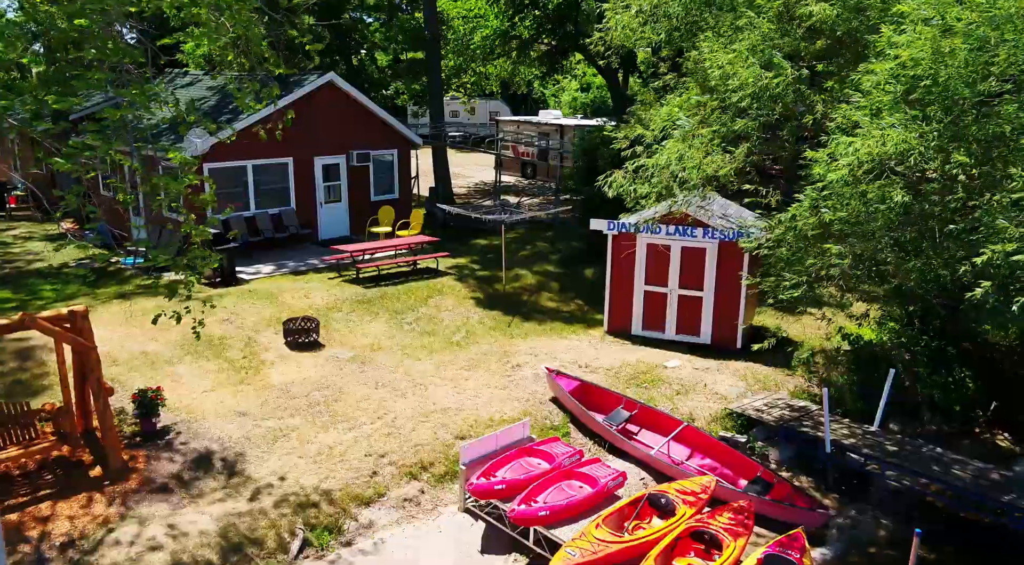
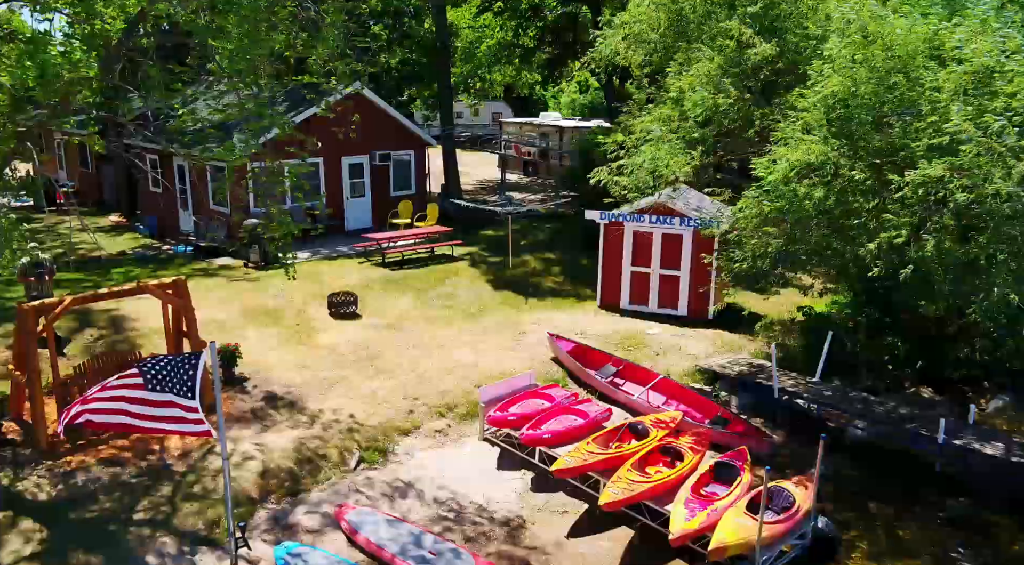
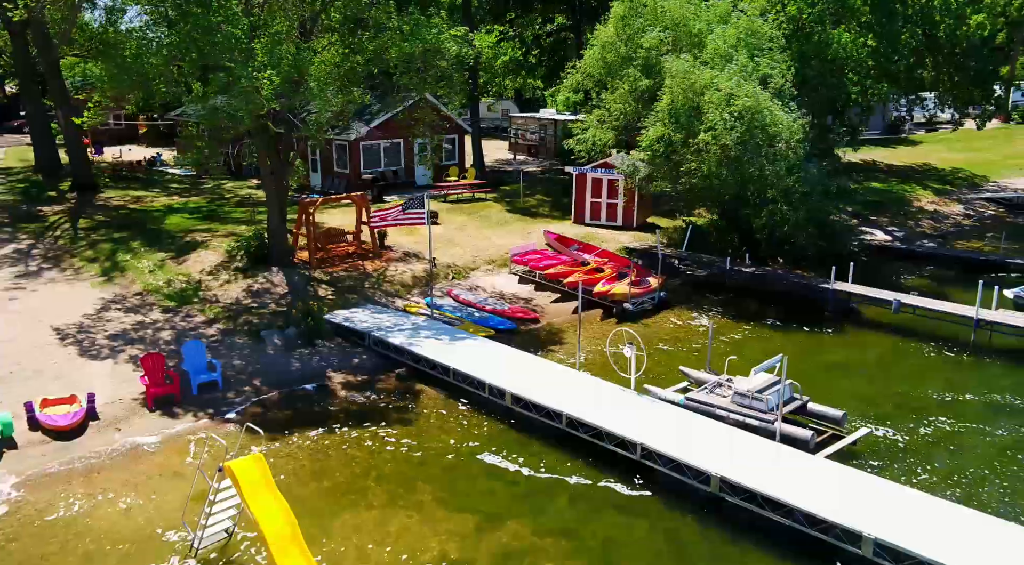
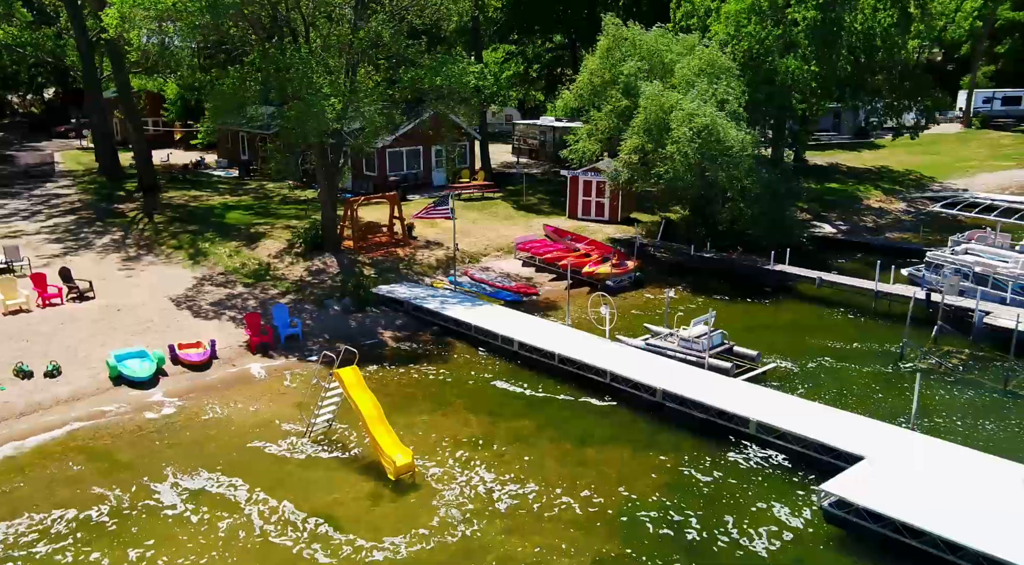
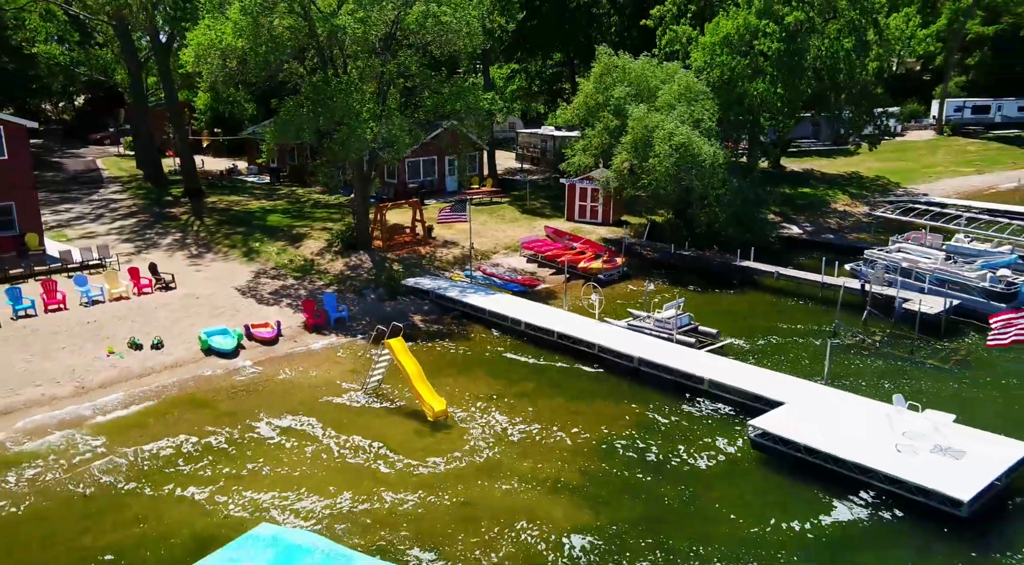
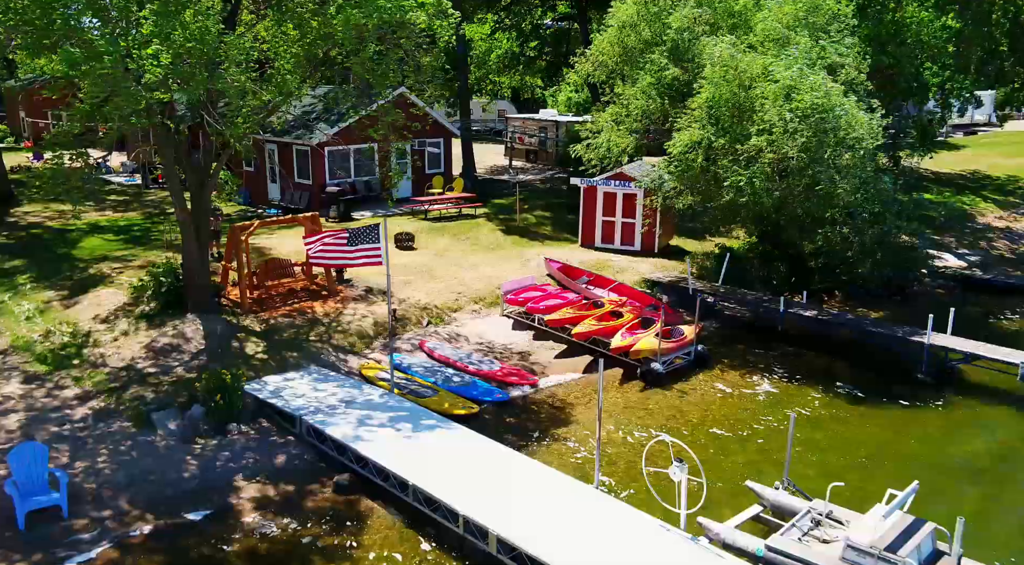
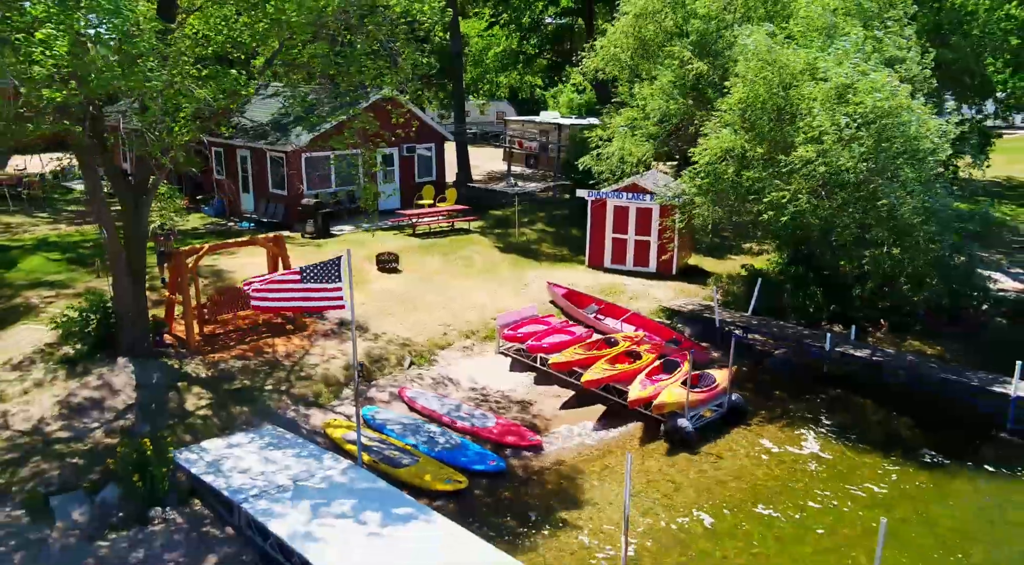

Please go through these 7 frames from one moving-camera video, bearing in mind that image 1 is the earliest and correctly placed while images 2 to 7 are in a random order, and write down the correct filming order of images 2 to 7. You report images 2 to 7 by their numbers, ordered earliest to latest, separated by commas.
2, 7, 6, 3, 4, 5
